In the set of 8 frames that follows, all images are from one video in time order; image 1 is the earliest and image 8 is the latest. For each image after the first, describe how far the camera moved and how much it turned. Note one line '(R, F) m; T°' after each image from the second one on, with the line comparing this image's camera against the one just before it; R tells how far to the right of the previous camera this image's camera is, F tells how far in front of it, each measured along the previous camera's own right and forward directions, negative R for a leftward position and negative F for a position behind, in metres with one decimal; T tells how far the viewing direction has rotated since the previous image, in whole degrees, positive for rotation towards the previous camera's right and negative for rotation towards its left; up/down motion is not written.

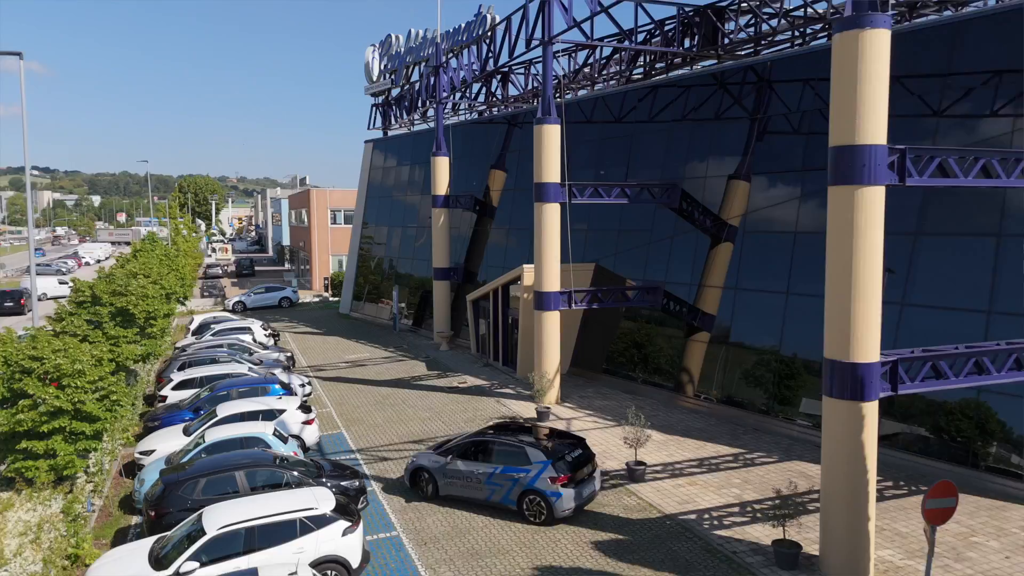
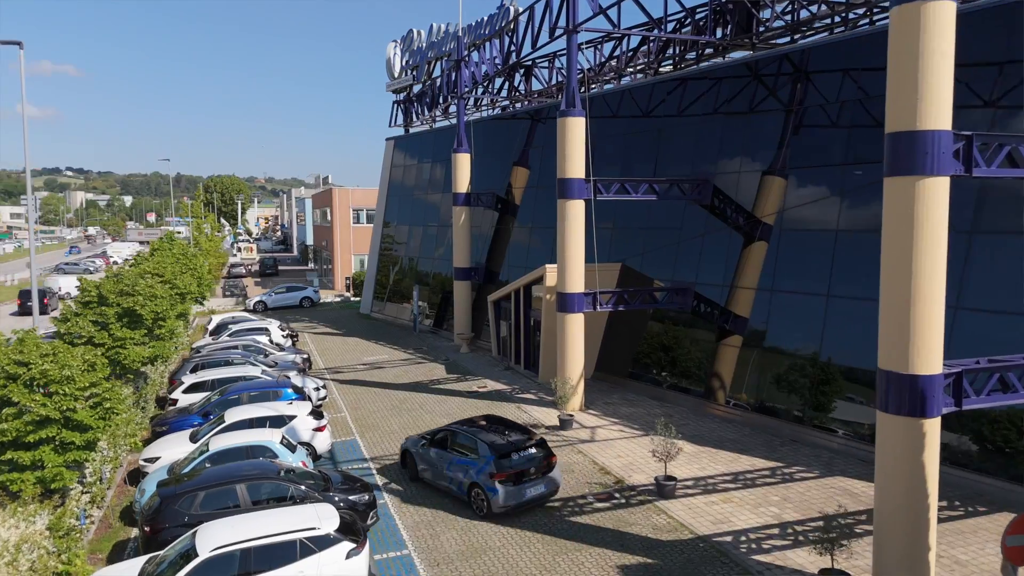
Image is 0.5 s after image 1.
(+0.1, +0.8) m; -2°
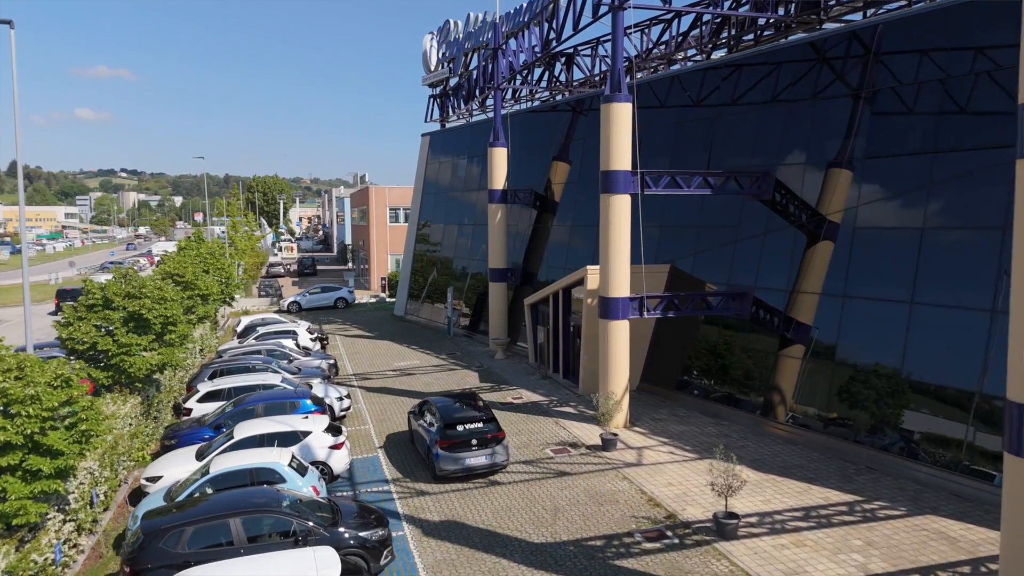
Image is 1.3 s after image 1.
(+0.1, +1.5) m; -3°
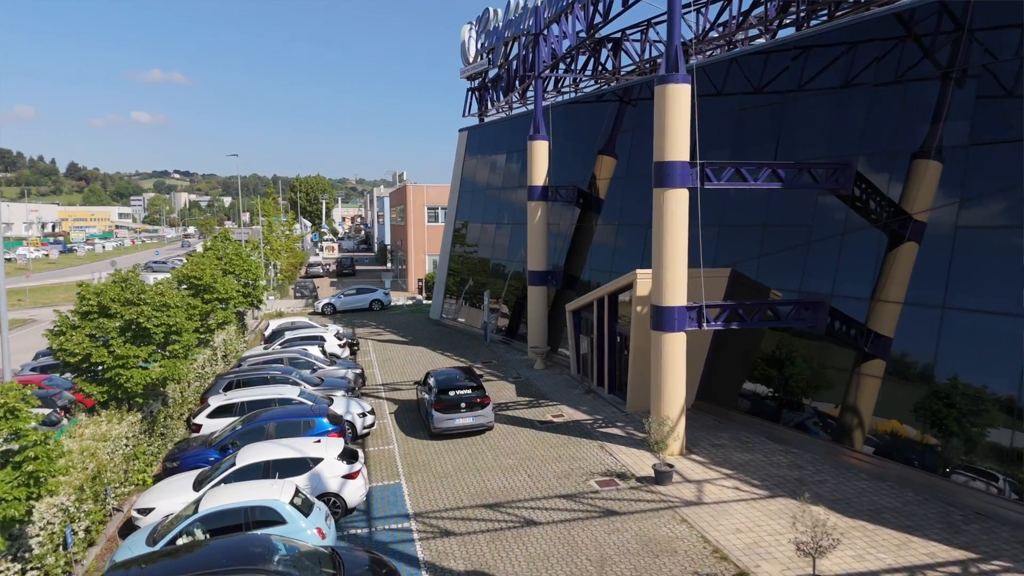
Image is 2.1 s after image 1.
(0.0, +1.7) m; -3°
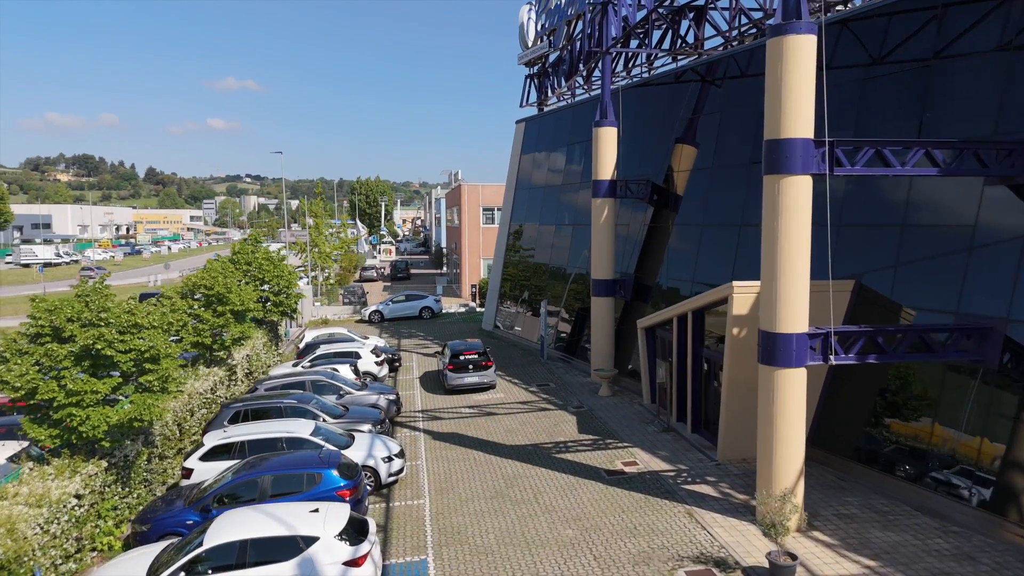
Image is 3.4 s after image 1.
(0.0, +3.1) m; -5°
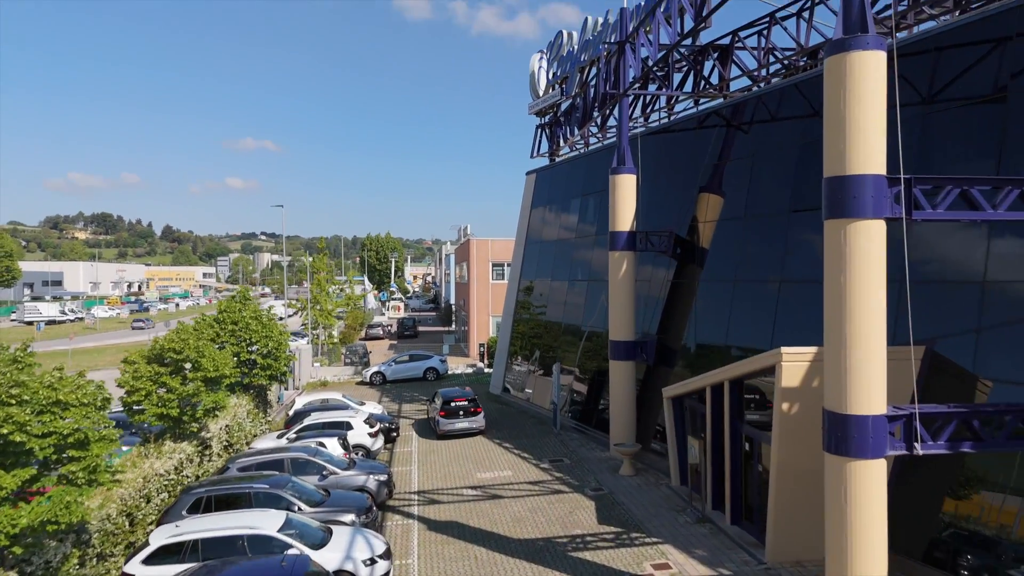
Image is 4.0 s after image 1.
(+0.1, +1.9) m; -1°
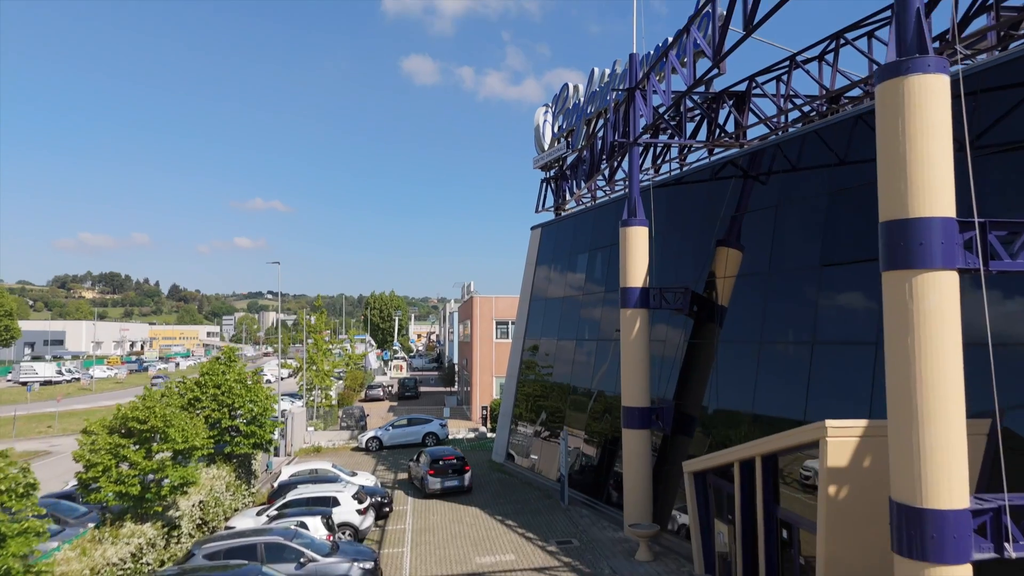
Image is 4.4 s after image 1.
(0.0, +1.3) m; 0°
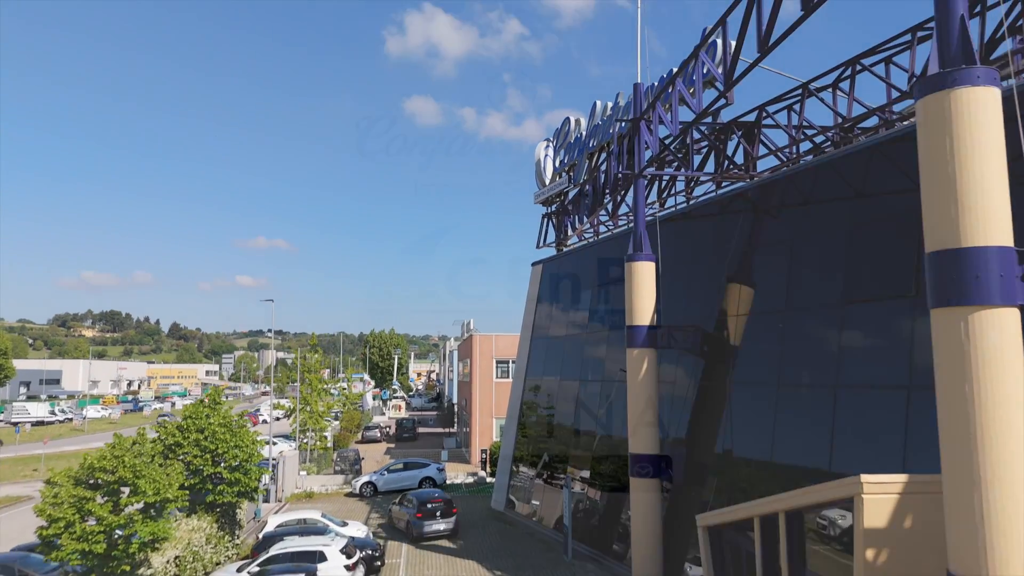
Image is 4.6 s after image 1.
(0.0, +0.9) m; 0°
